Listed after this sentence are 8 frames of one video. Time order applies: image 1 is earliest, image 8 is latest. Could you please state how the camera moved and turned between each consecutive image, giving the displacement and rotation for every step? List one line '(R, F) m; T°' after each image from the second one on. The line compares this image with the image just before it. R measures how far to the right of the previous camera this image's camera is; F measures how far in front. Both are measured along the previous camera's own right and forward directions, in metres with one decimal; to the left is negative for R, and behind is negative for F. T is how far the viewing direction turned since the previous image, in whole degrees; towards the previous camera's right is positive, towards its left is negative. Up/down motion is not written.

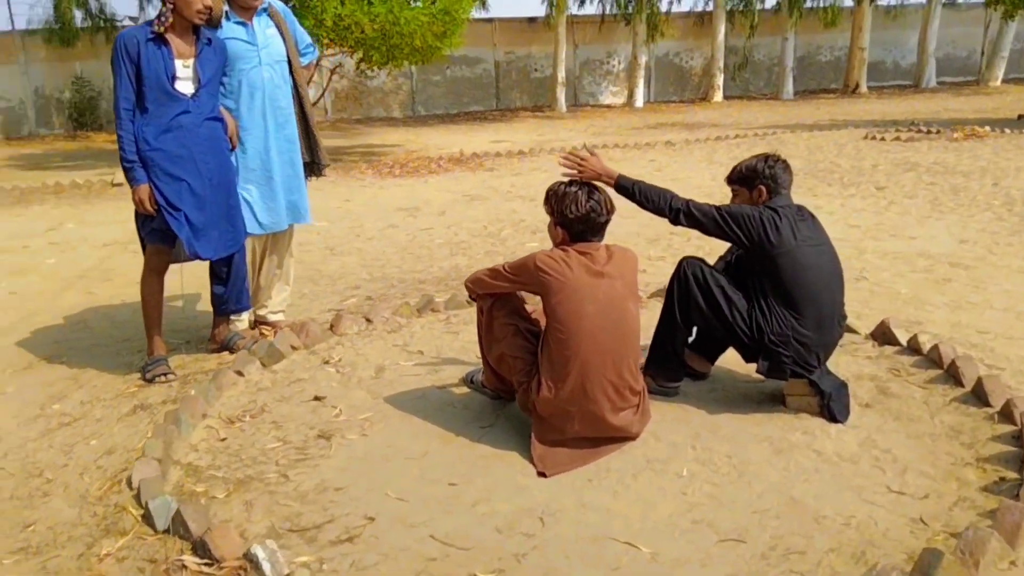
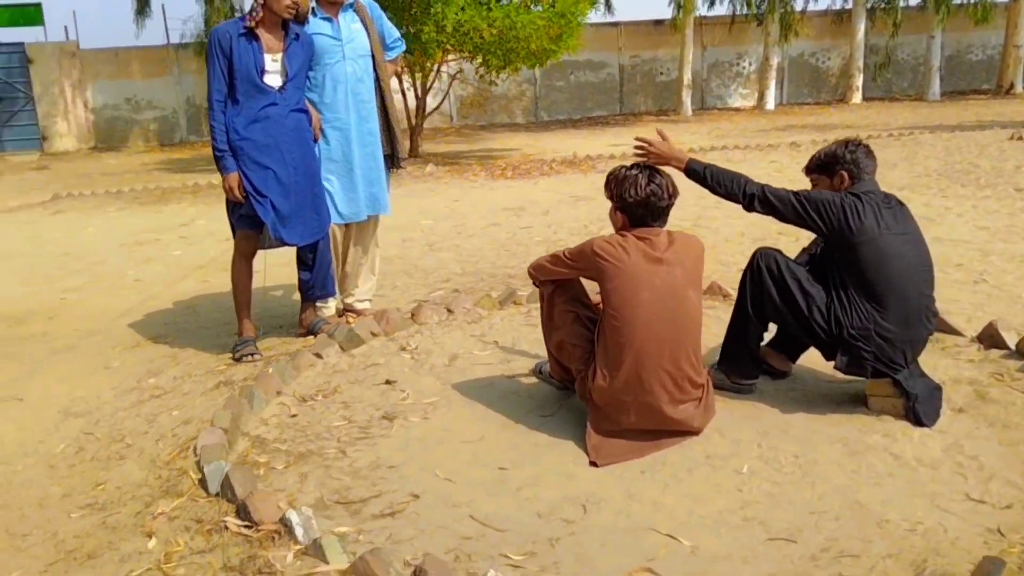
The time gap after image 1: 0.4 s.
(+0.3, +0.1) m; -9°
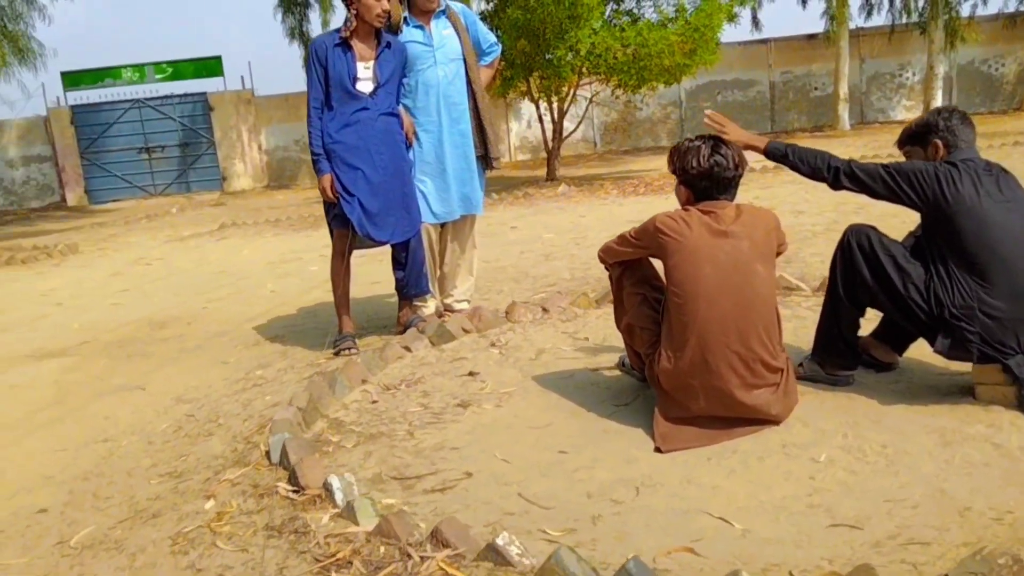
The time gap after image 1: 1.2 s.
(+0.4, +0.1) m; -11°
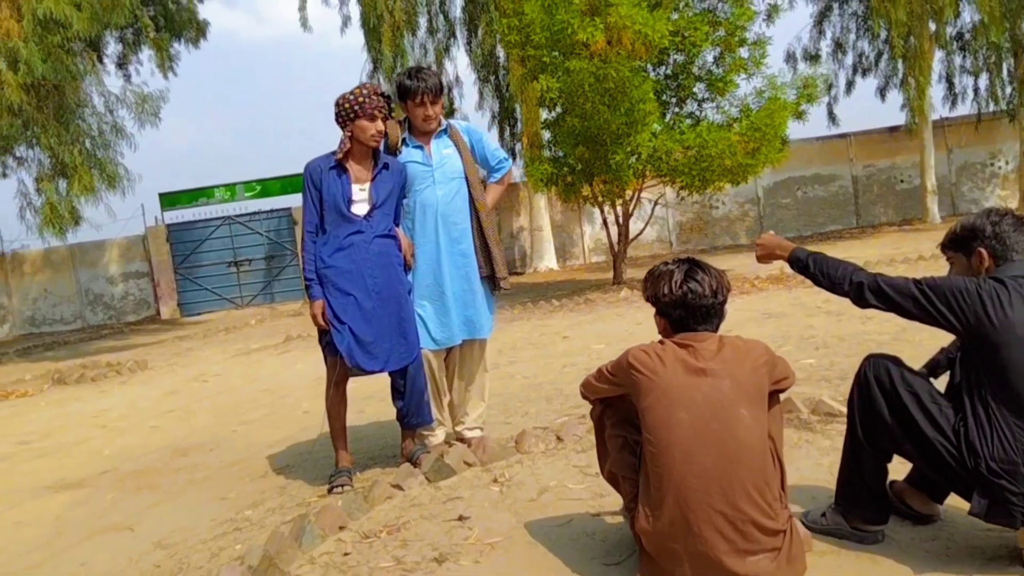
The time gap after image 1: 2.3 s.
(+0.5, +0.3) m; -6°
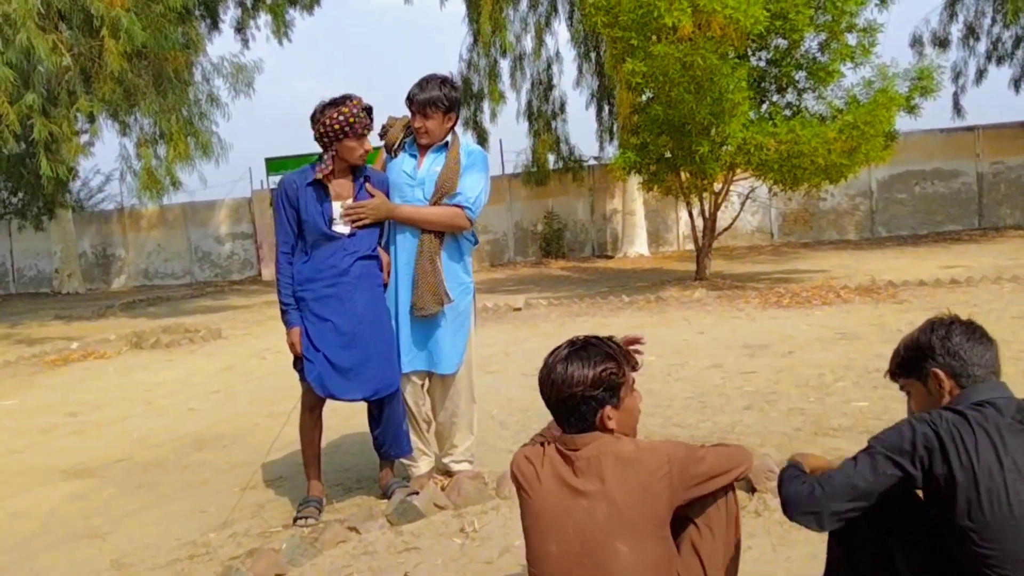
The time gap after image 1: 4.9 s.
(+0.6, +0.4) m; -7°
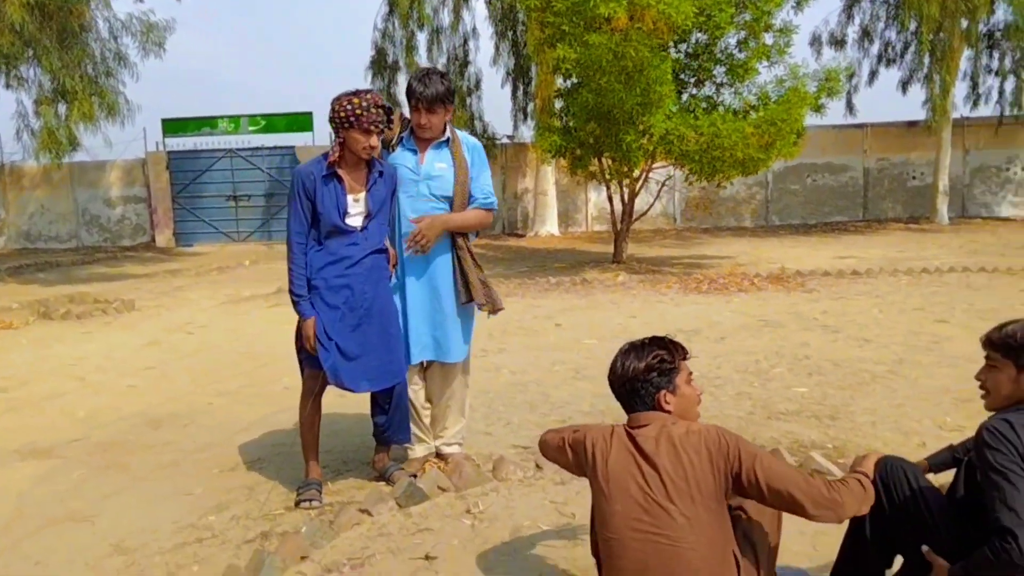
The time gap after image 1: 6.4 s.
(-0.6, -0.1) m; +8°
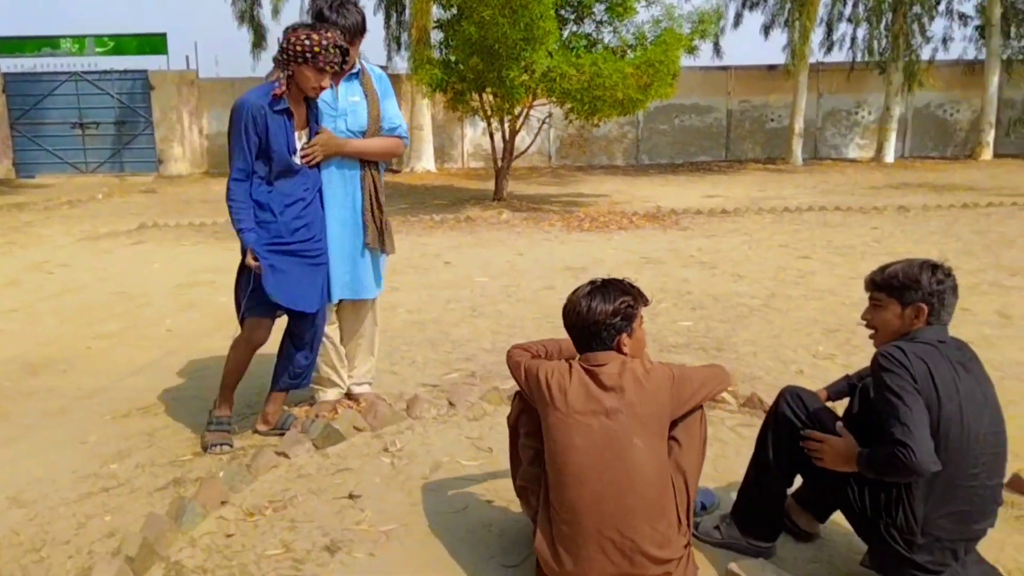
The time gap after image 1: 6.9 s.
(-0.2, 0.0) m; +9°
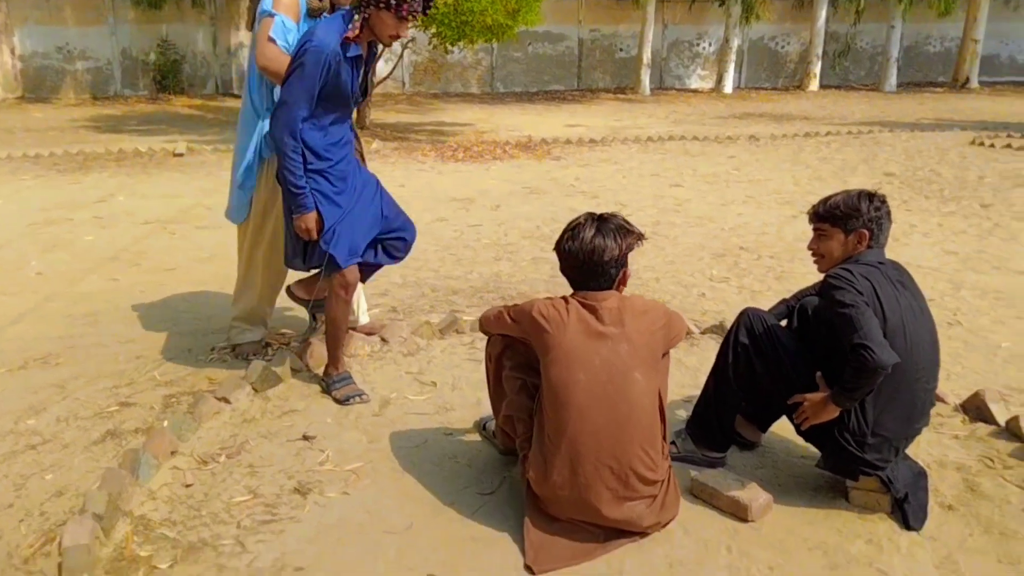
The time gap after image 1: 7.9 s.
(-0.5, 0.0) m; +11°
